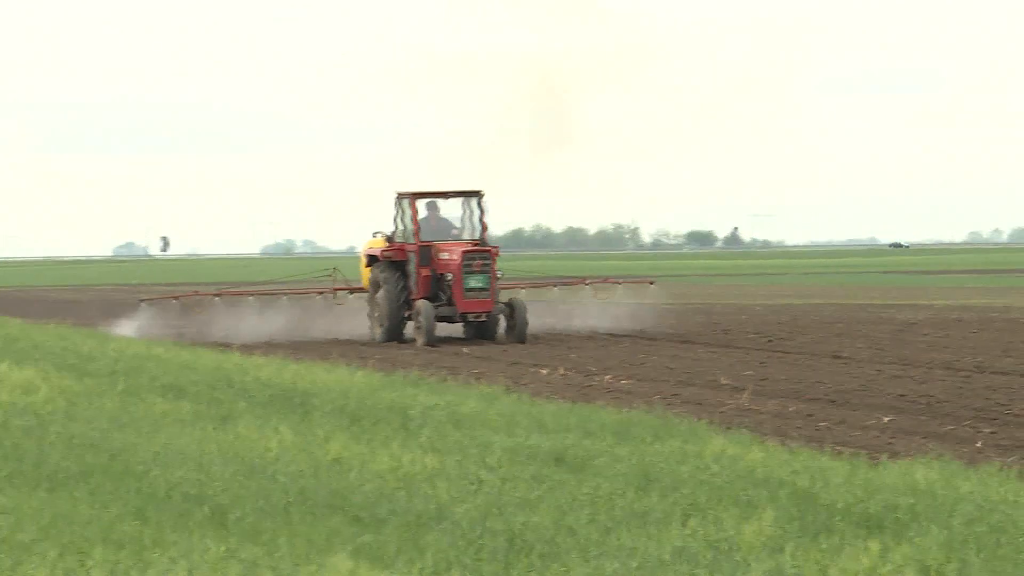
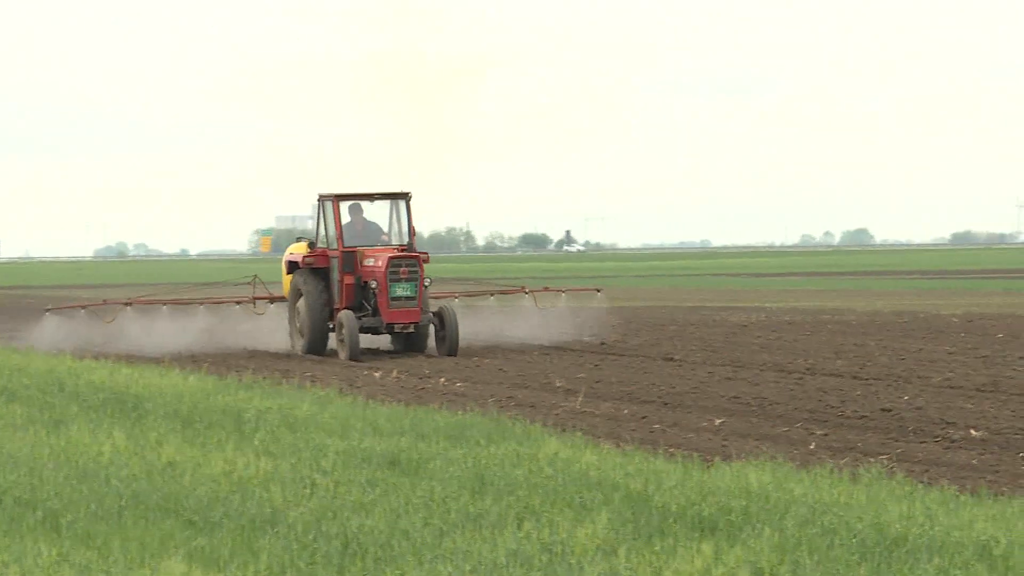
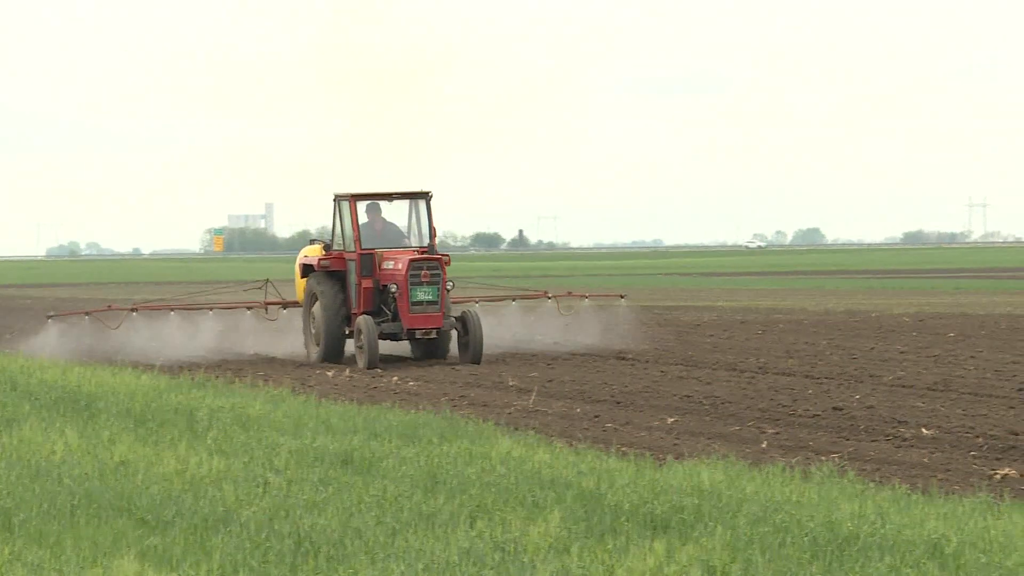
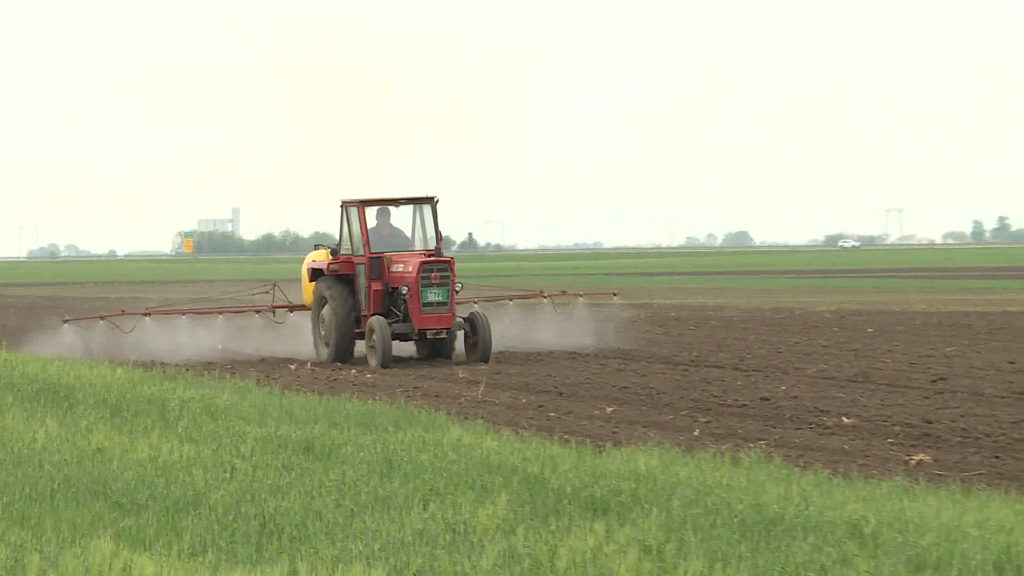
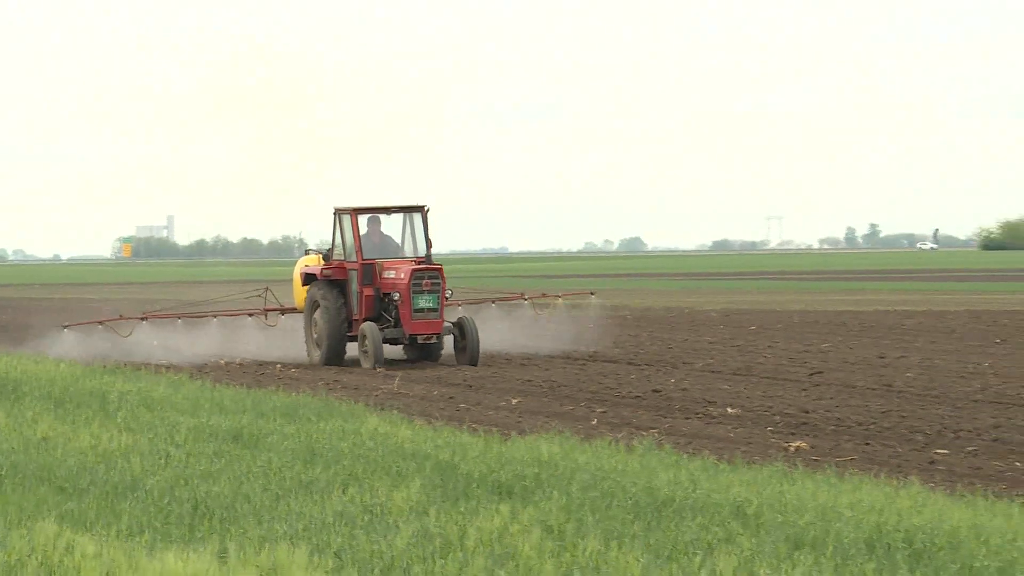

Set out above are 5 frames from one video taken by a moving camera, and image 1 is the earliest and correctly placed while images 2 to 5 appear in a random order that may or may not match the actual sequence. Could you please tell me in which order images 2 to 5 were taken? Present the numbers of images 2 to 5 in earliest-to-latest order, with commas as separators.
2, 3, 4, 5
